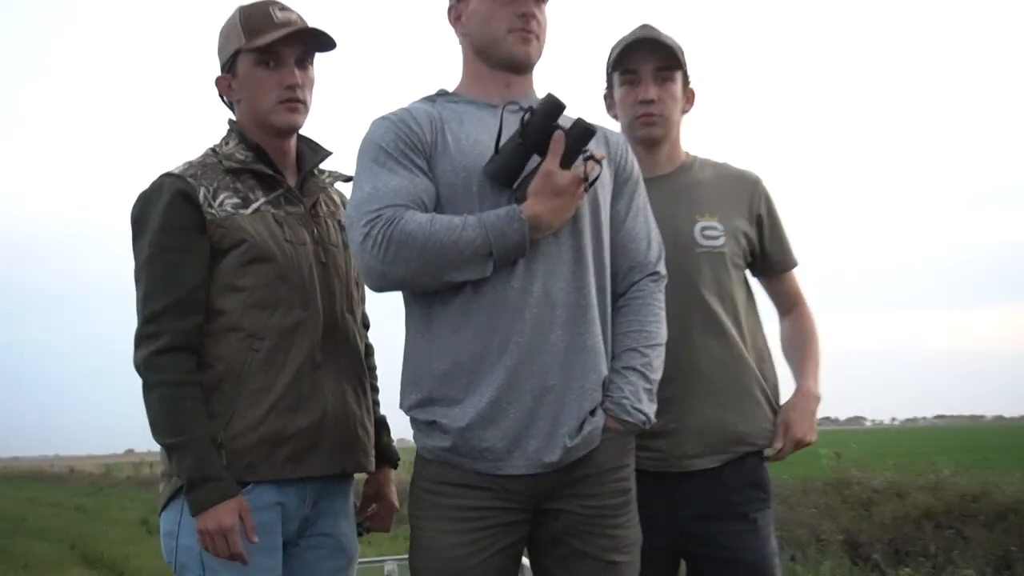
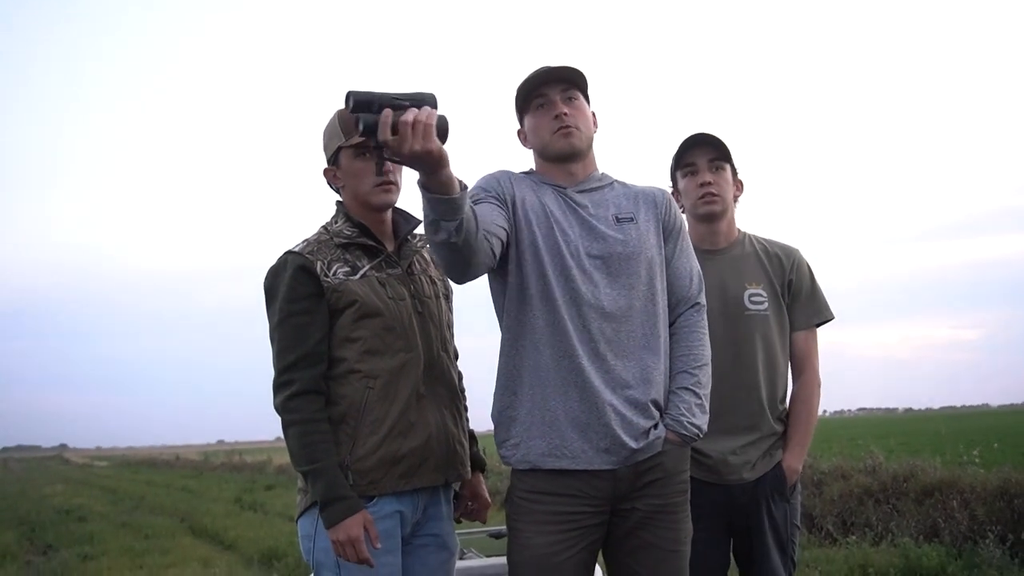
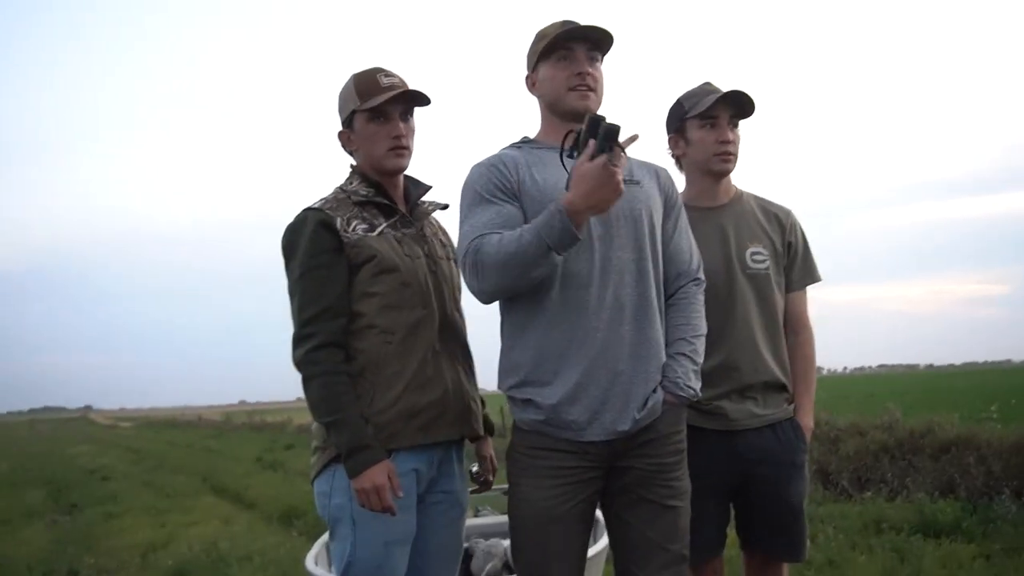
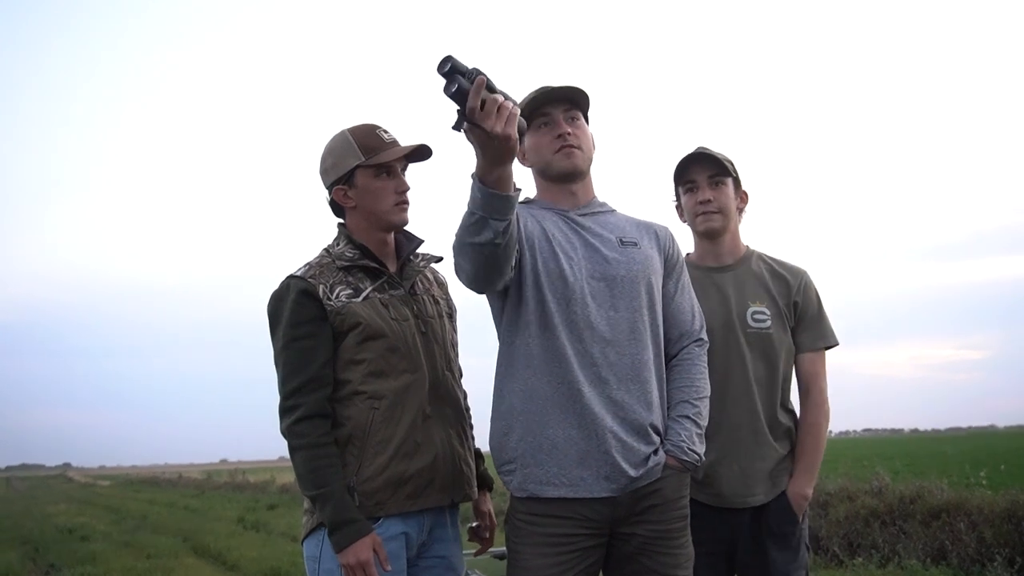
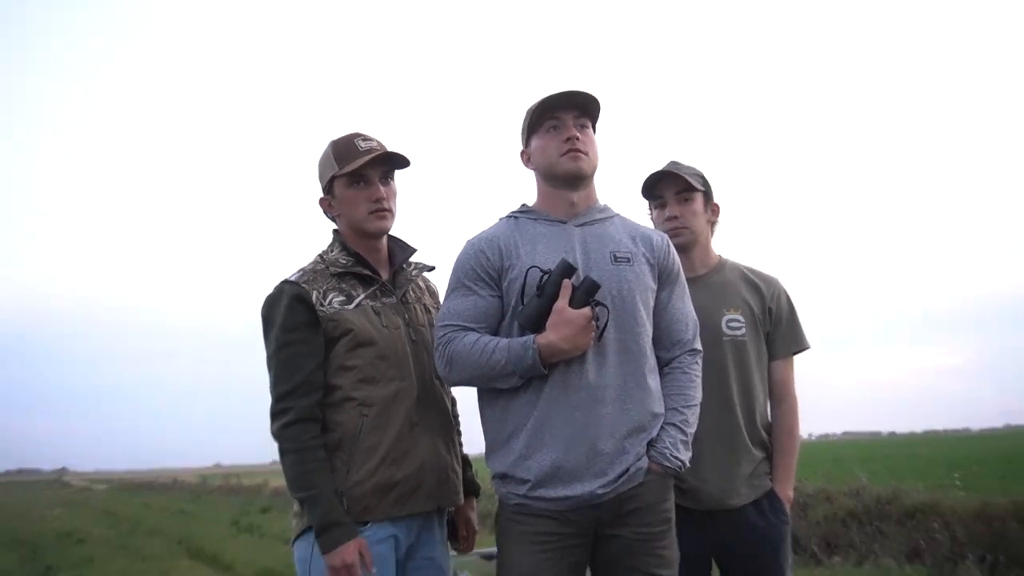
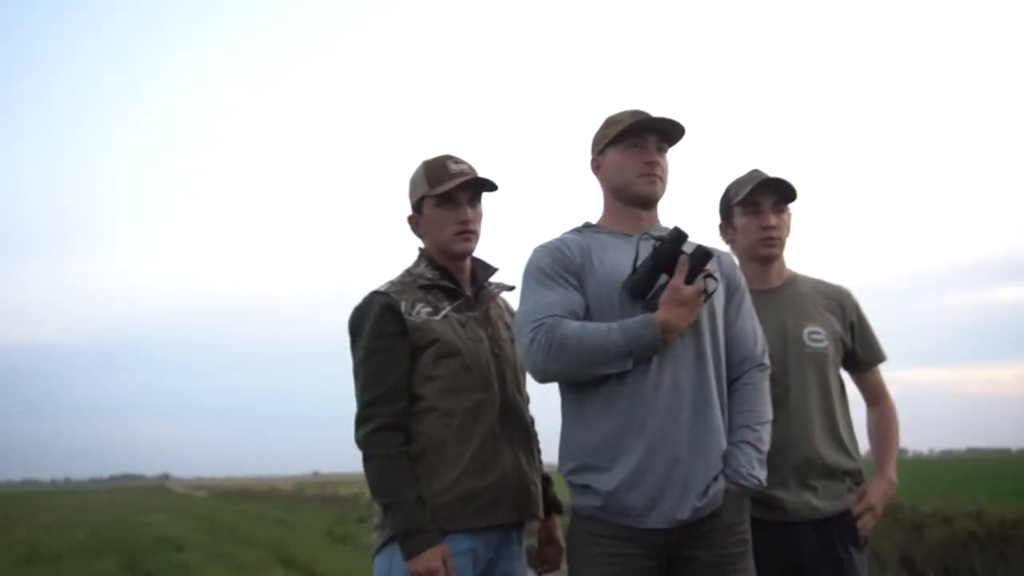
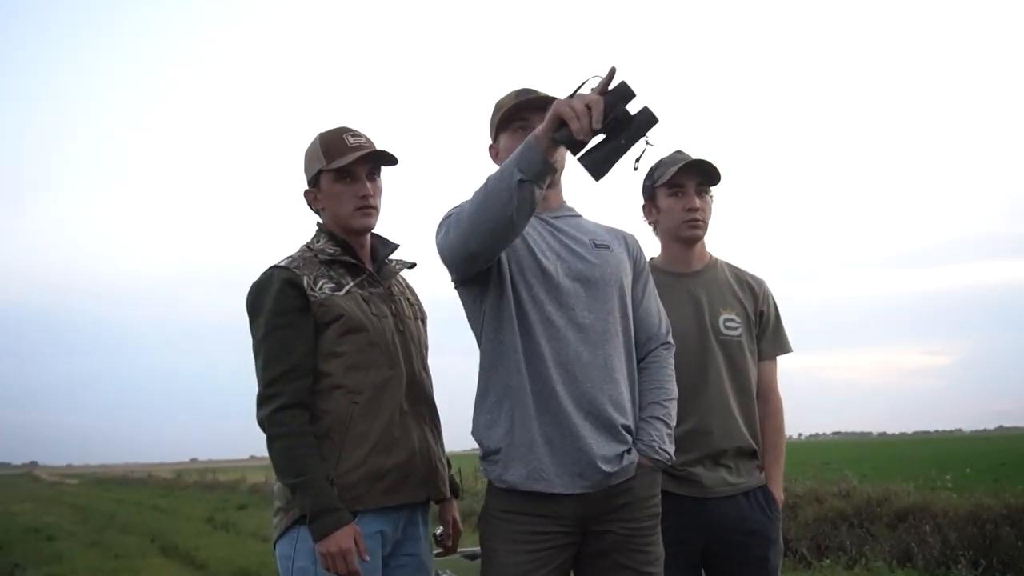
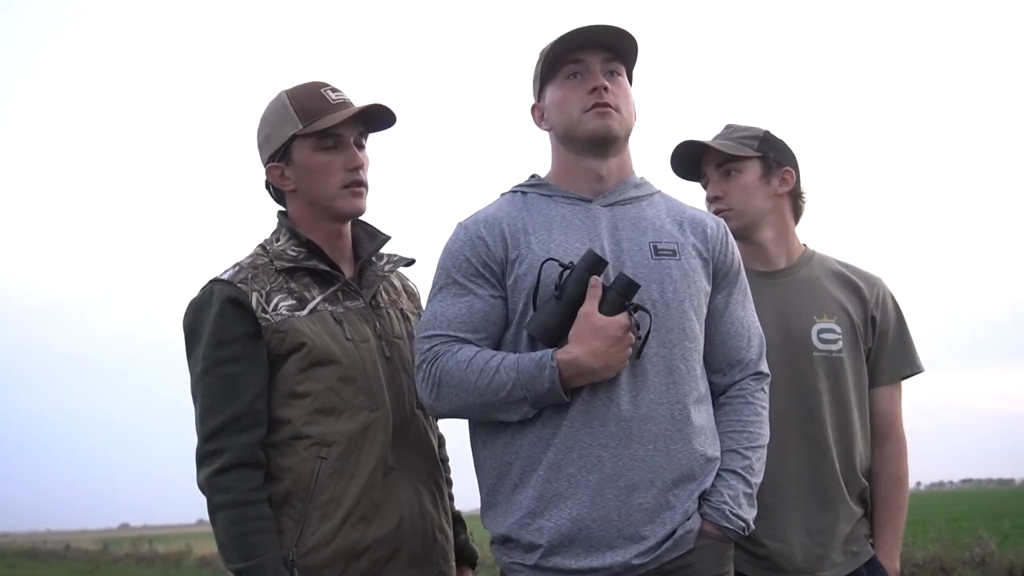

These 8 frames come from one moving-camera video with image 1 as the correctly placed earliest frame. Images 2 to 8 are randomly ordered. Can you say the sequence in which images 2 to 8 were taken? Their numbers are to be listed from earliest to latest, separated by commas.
6, 3, 7, 4, 2, 8, 5
